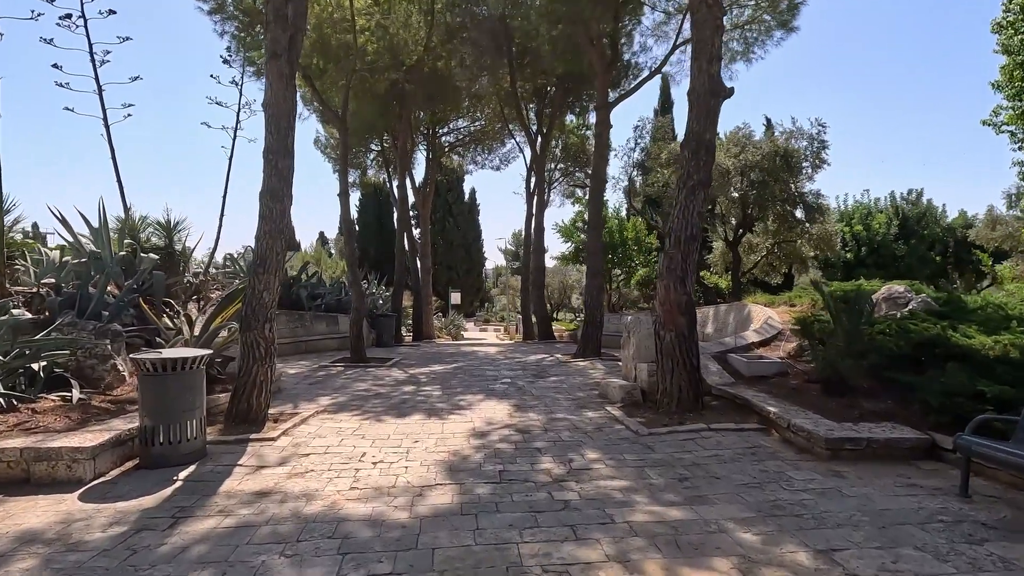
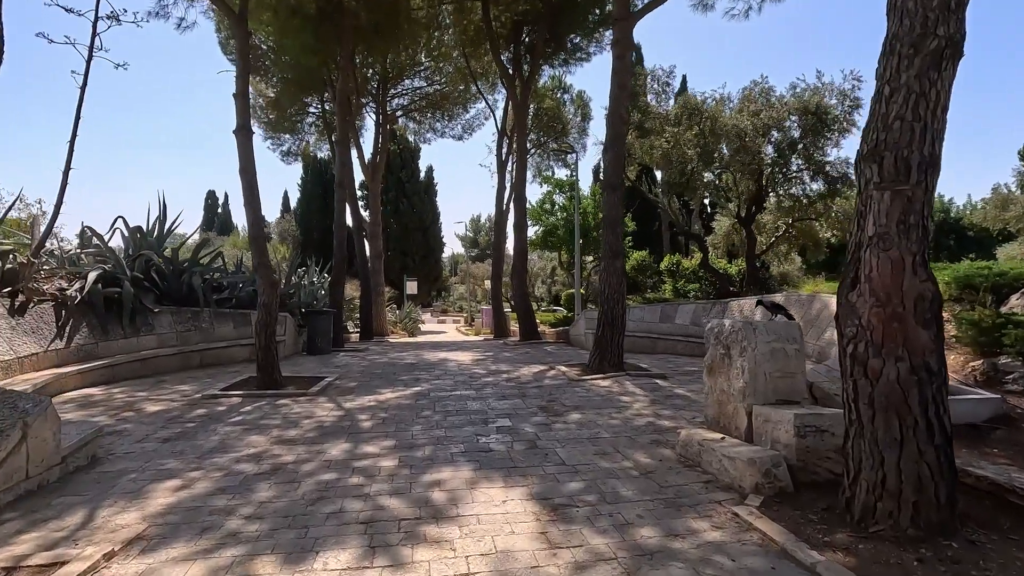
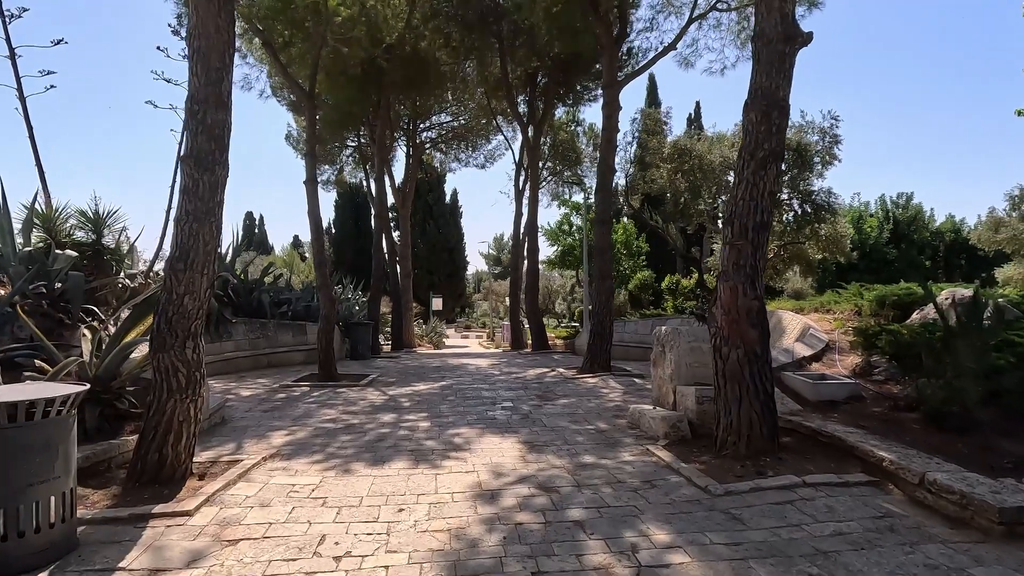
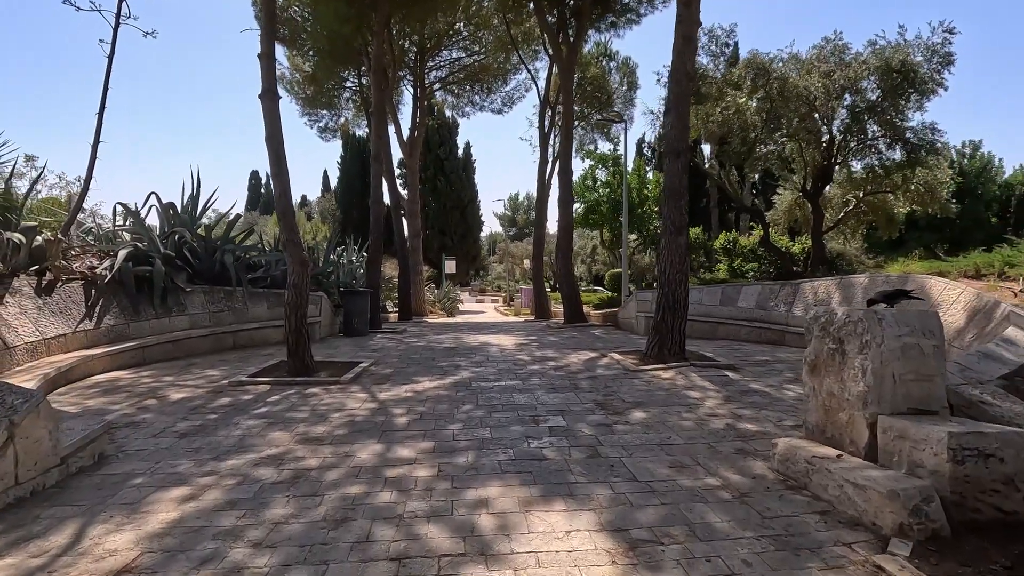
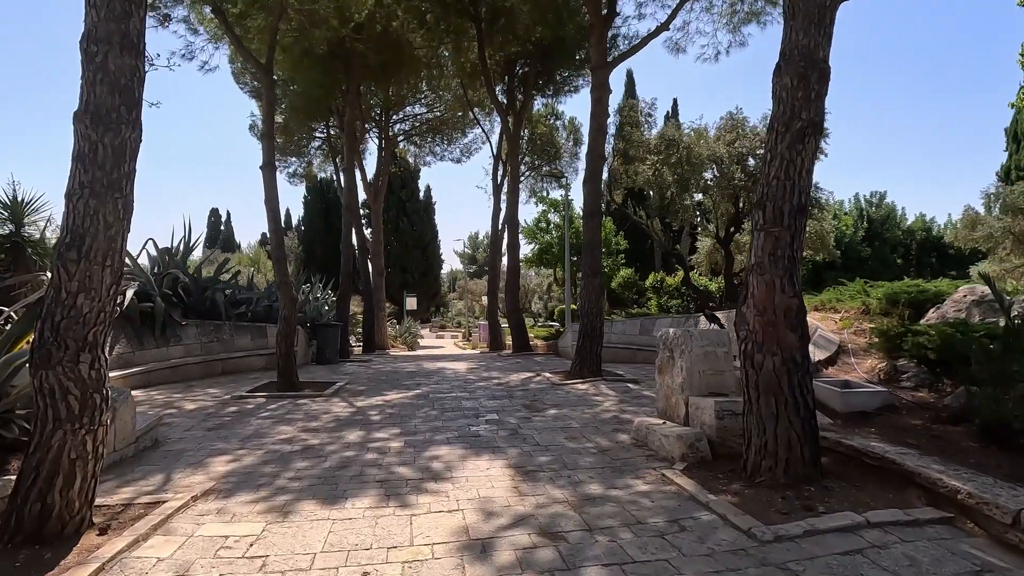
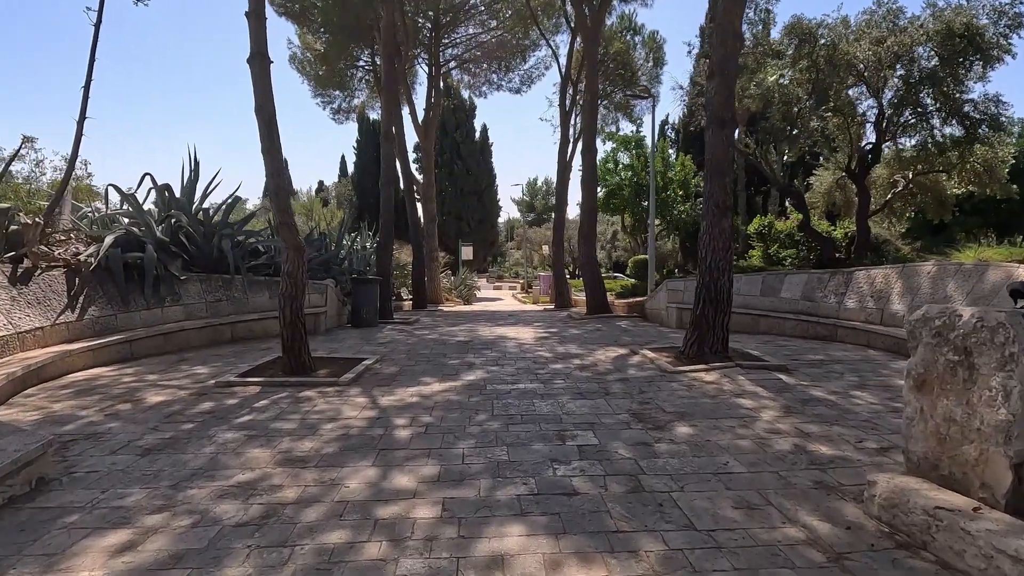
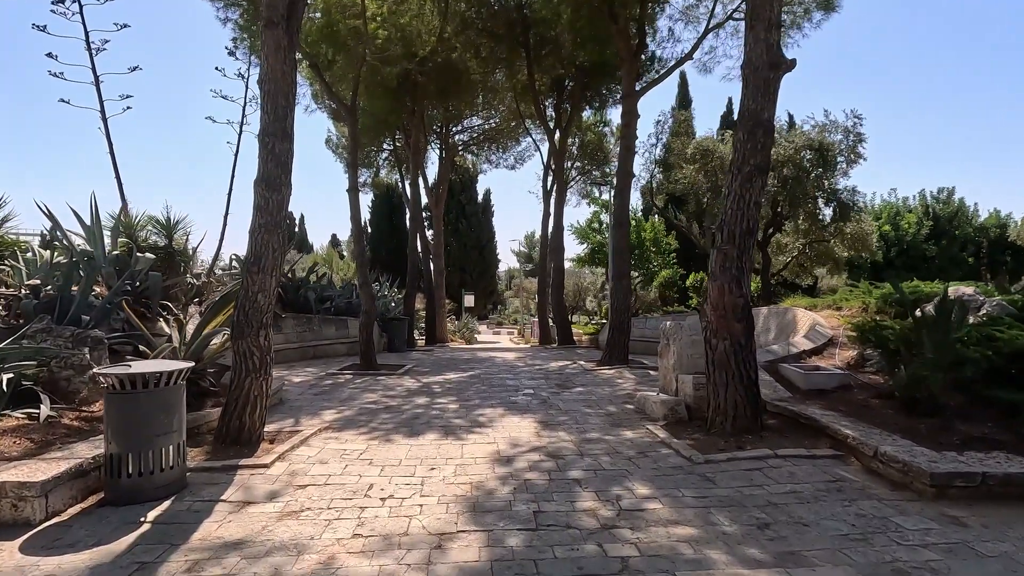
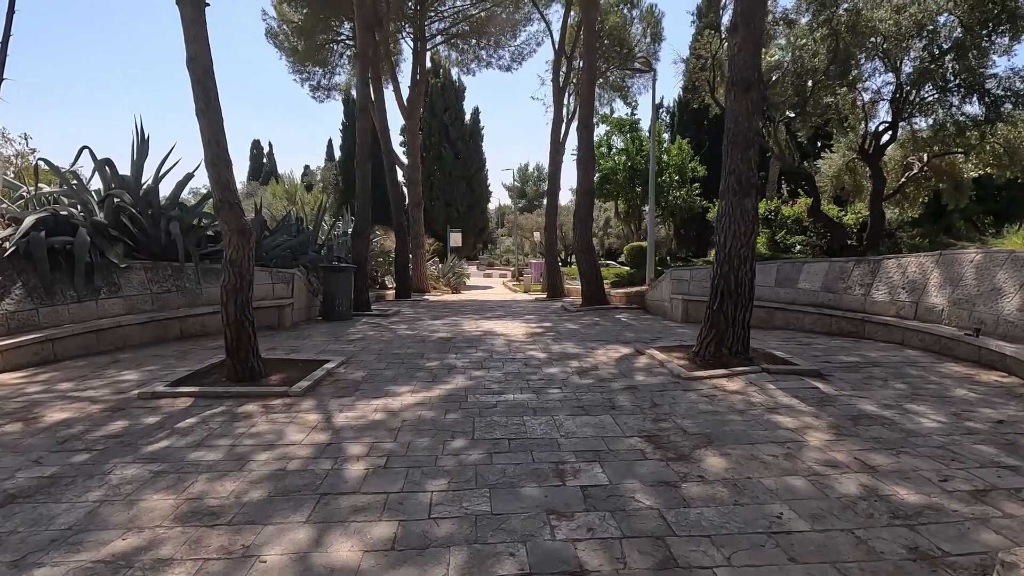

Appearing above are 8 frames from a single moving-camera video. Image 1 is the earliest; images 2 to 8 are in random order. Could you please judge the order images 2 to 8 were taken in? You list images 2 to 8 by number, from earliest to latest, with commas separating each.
7, 3, 5, 2, 4, 6, 8
